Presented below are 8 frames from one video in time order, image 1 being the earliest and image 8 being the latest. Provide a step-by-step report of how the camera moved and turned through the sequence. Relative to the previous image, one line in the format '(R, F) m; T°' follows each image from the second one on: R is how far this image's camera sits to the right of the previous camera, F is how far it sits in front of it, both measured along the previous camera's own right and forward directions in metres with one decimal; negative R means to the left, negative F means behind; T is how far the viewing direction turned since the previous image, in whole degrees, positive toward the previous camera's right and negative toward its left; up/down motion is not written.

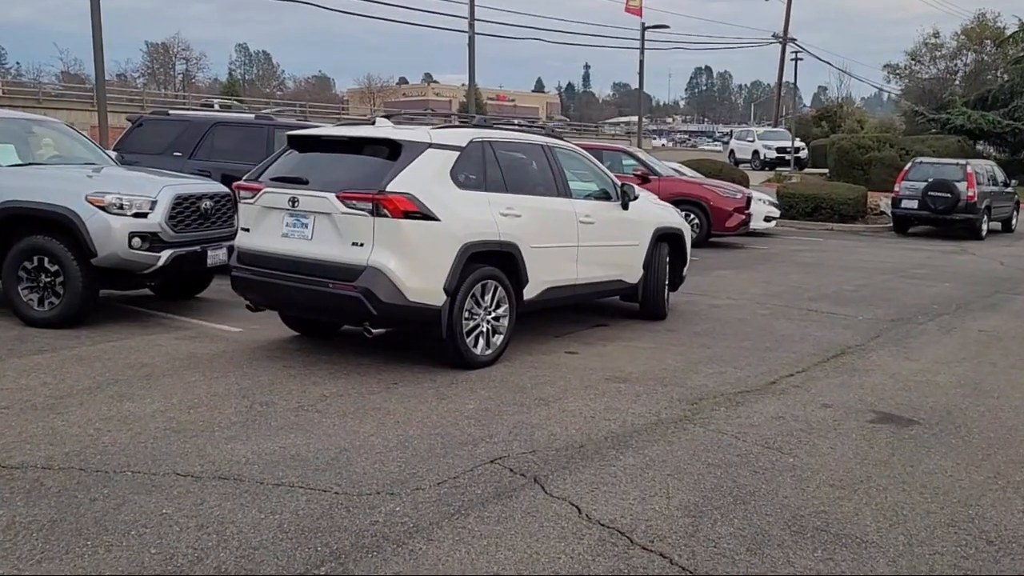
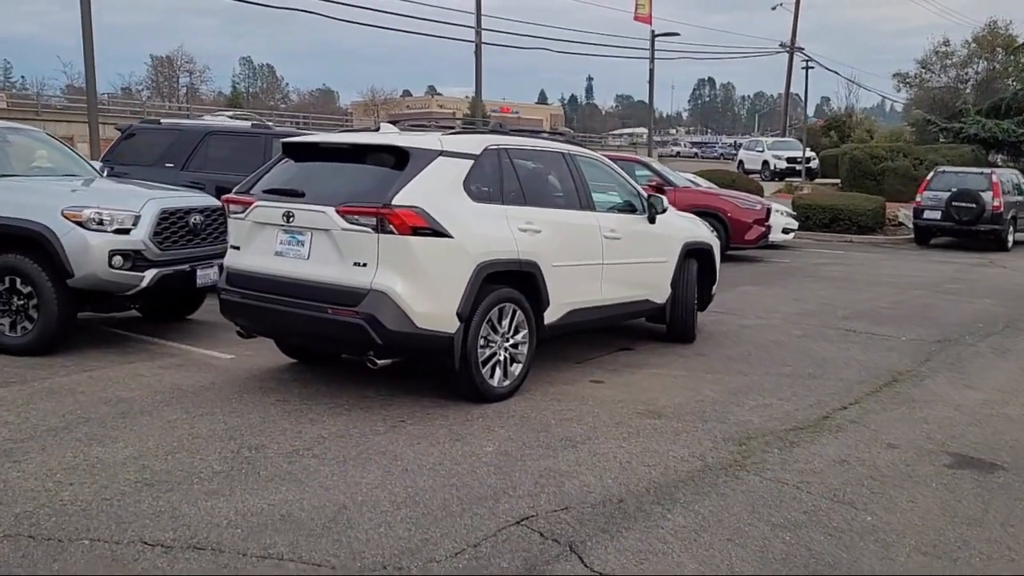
(-0.1, +0.7) m; 0°
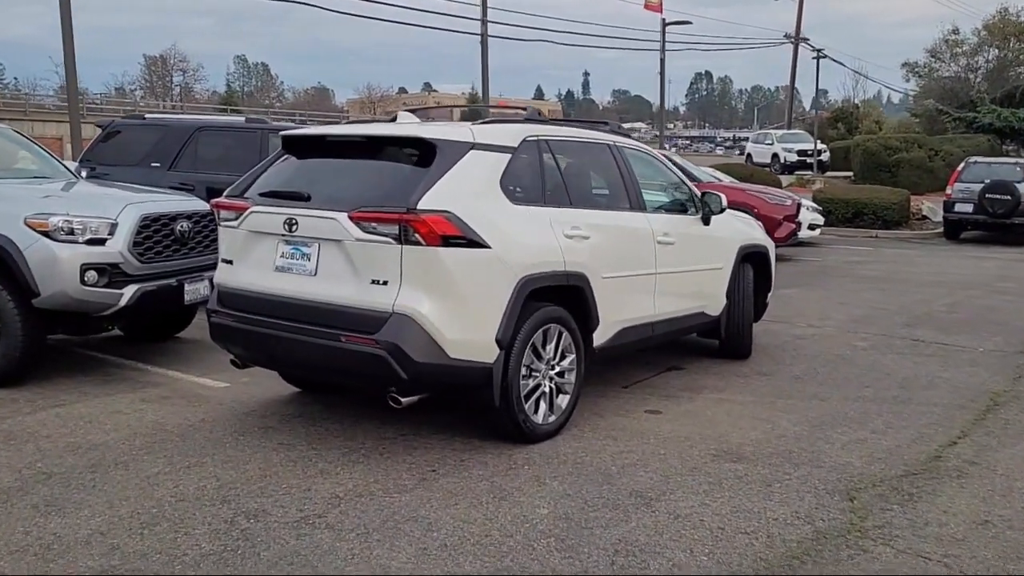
(-0.3, +1.0) m; 0°
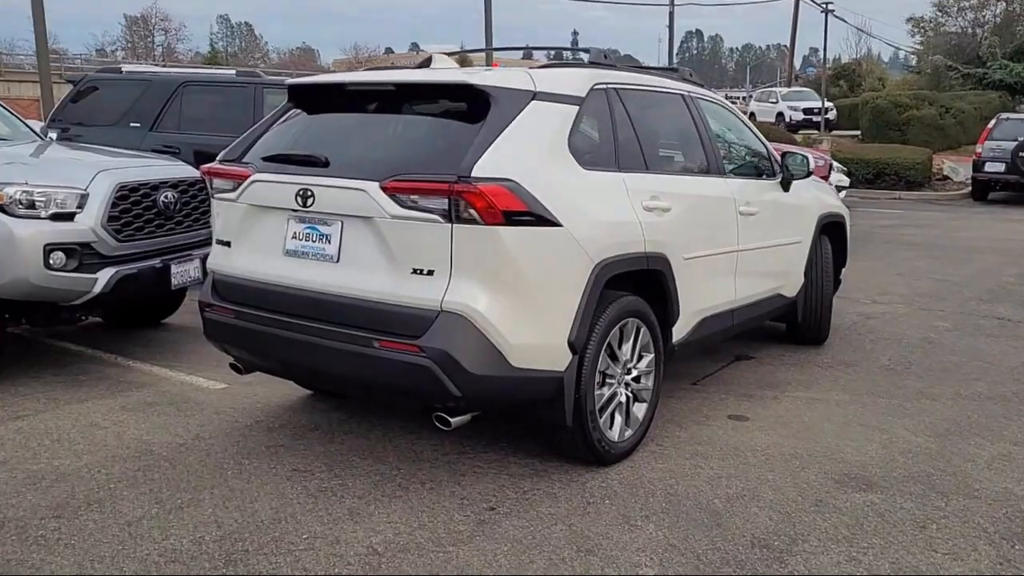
(-0.4, +1.1) m; +1°
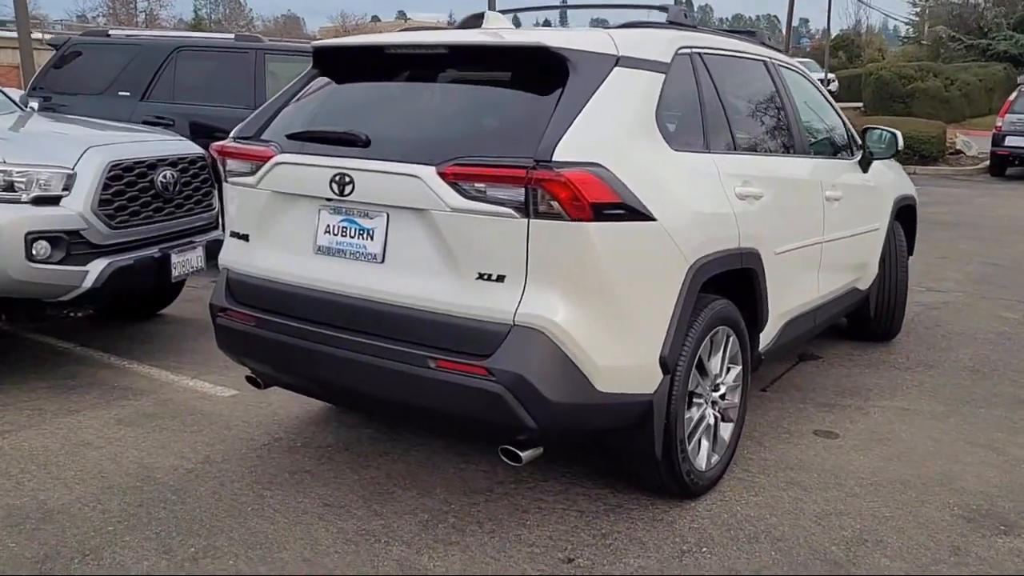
(-0.3, +0.7) m; +1°
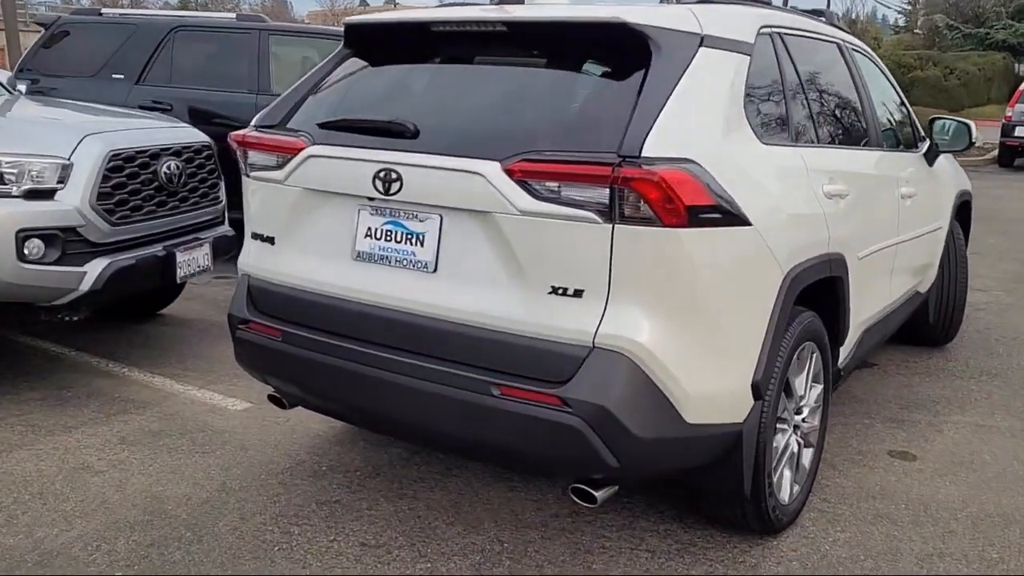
(-0.3, +0.4) m; +1°
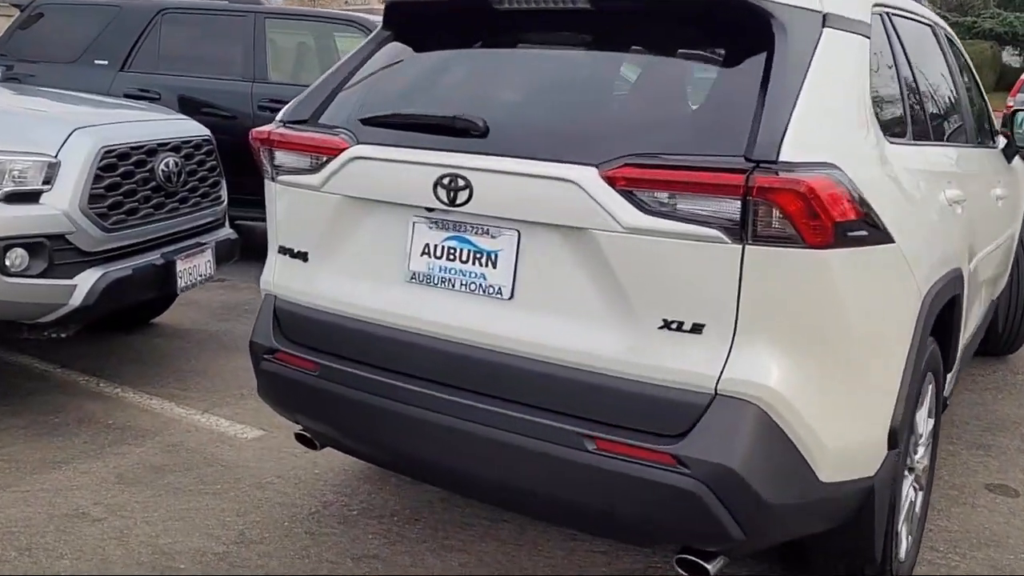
(-0.3, +0.5) m; +1°
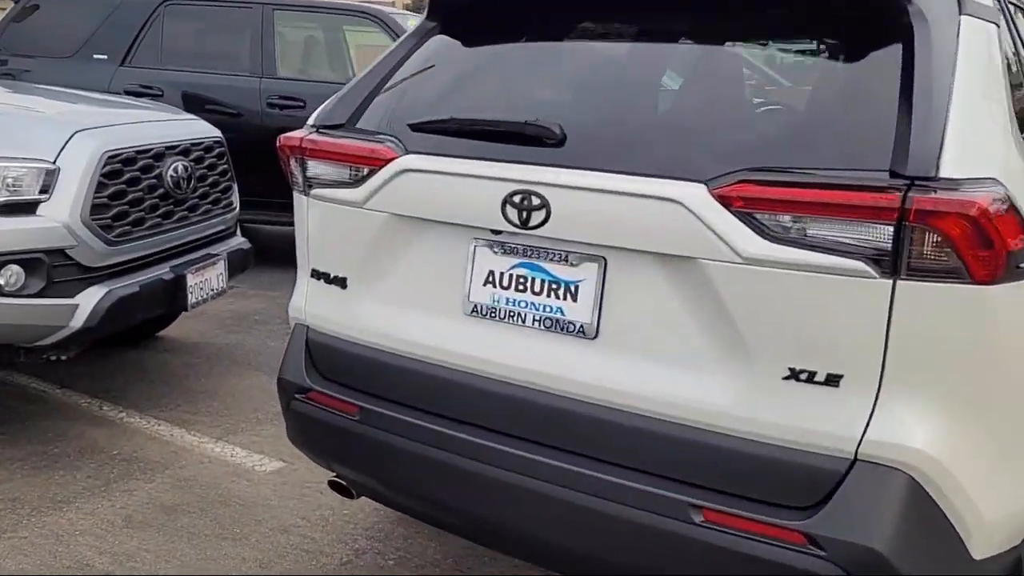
(-0.2, +0.4) m; 0°
